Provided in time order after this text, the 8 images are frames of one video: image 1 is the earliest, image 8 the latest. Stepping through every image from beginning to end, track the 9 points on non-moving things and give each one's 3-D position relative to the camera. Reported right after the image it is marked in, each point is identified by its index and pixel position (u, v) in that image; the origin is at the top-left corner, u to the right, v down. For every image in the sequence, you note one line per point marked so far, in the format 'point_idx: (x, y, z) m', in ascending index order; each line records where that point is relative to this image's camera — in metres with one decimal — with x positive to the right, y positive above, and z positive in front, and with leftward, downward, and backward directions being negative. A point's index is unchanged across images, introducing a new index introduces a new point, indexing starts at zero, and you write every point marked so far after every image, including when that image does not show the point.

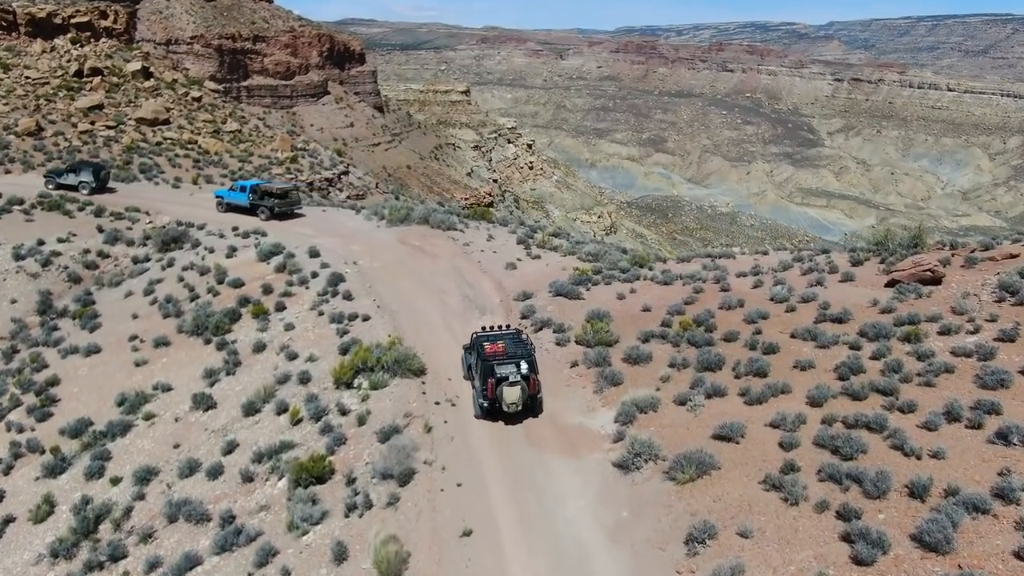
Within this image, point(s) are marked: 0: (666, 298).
0: (+3.4, -0.2, +17.9) m
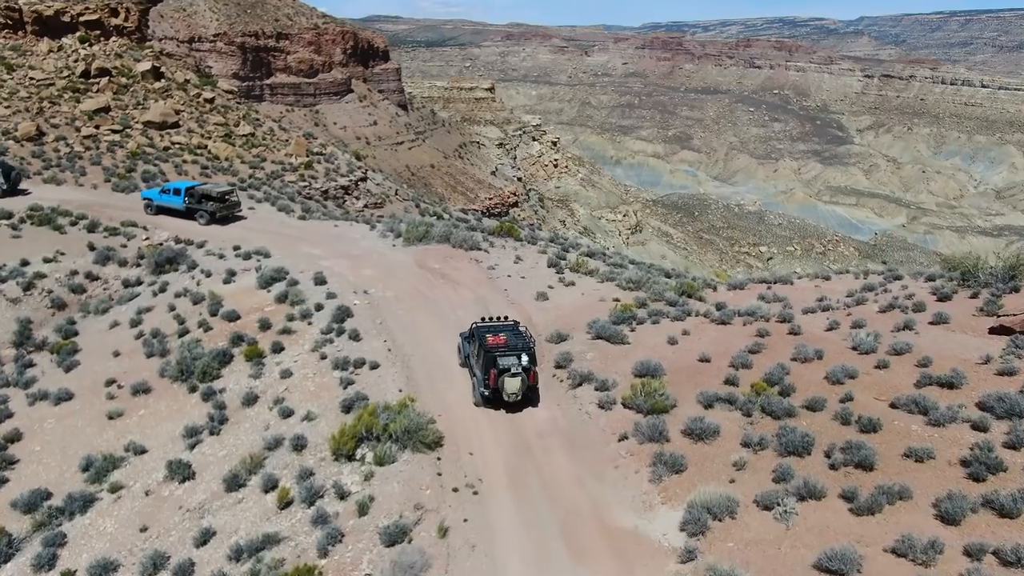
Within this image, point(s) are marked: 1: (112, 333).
0: (+4.1, -1.1, +15.2) m
1: (-9.7, -1.1, +19.0) m
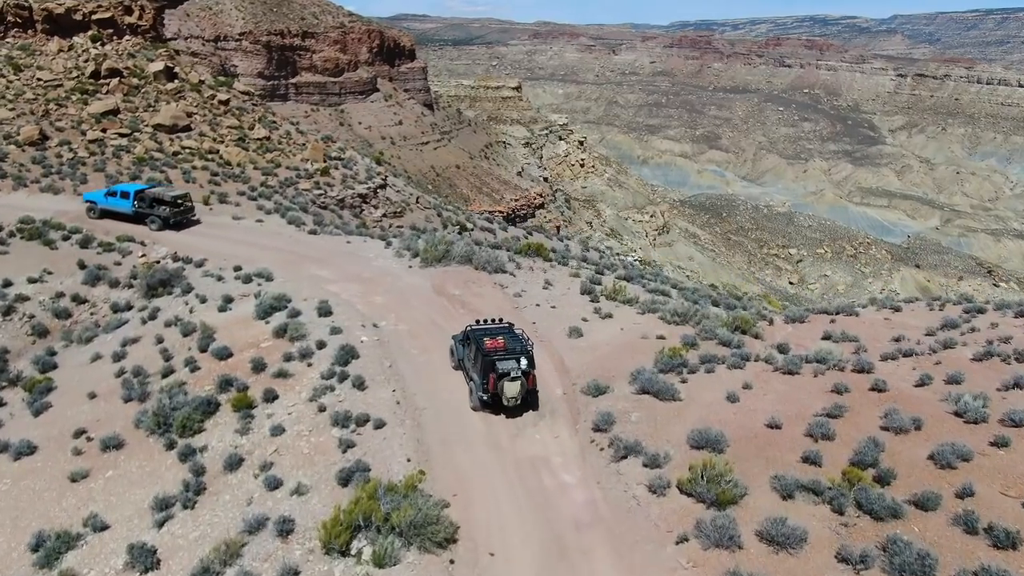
0: (+4.6, -1.9, +12.8) m
1: (-9.0, -1.7, +17.0) m
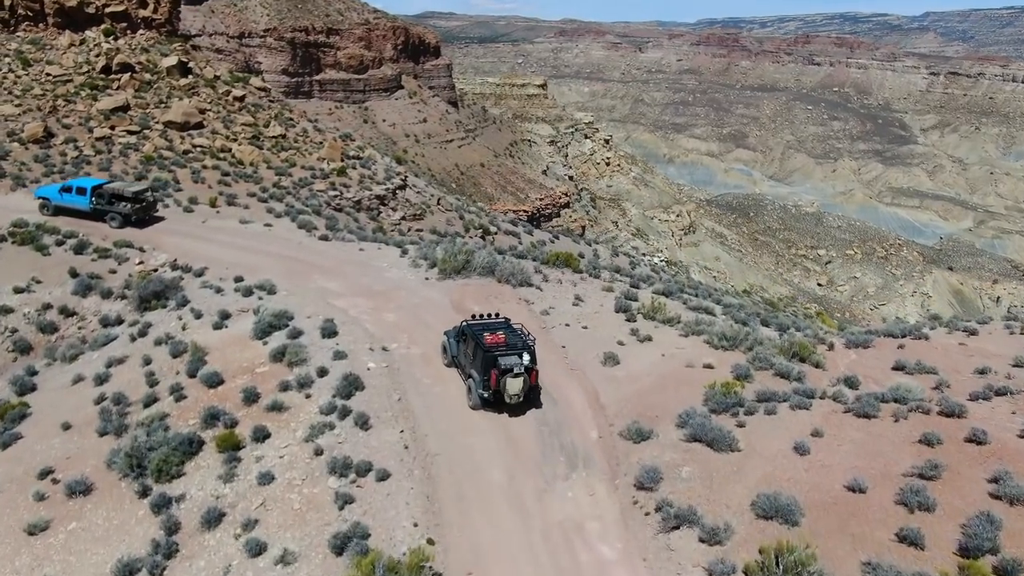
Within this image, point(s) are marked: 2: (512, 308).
0: (+4.9, -2.3, +10.7) m
1: (-8.5, -2.0, +15.3) m
2: (0.0, -0.4, +17.6) m
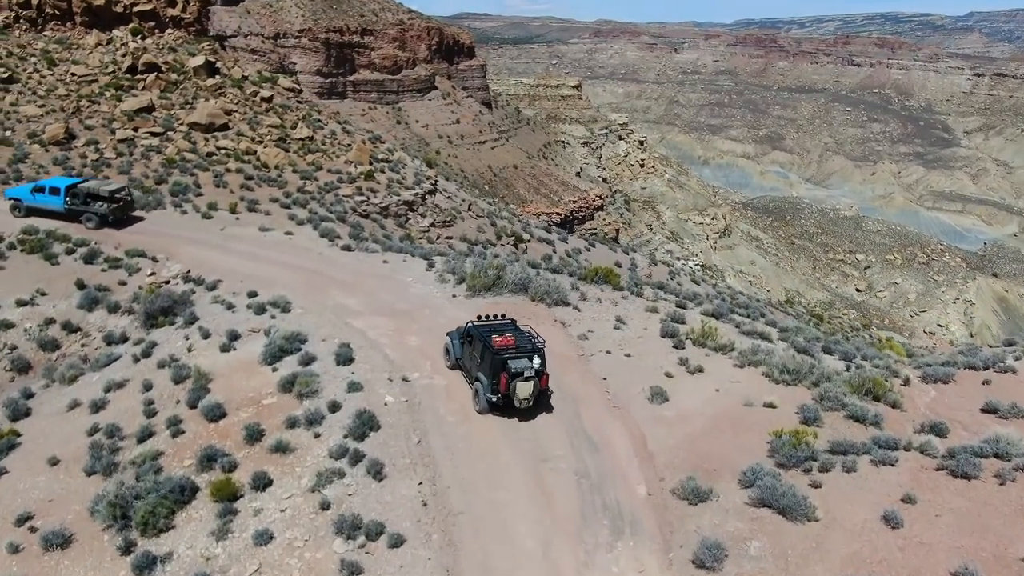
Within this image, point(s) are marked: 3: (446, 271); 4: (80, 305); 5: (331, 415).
0: (+5.3, -2.8, +8.9) m
1: (-7.9, -2.4, +14.0) m
2: (+0.7, -0.9, +16.0) m
3: (-1.6, +0.4, +19.7) m
4: (-9.8, -0.4, +17.9) m
5: (-2.8, -2.0, +12.2) m
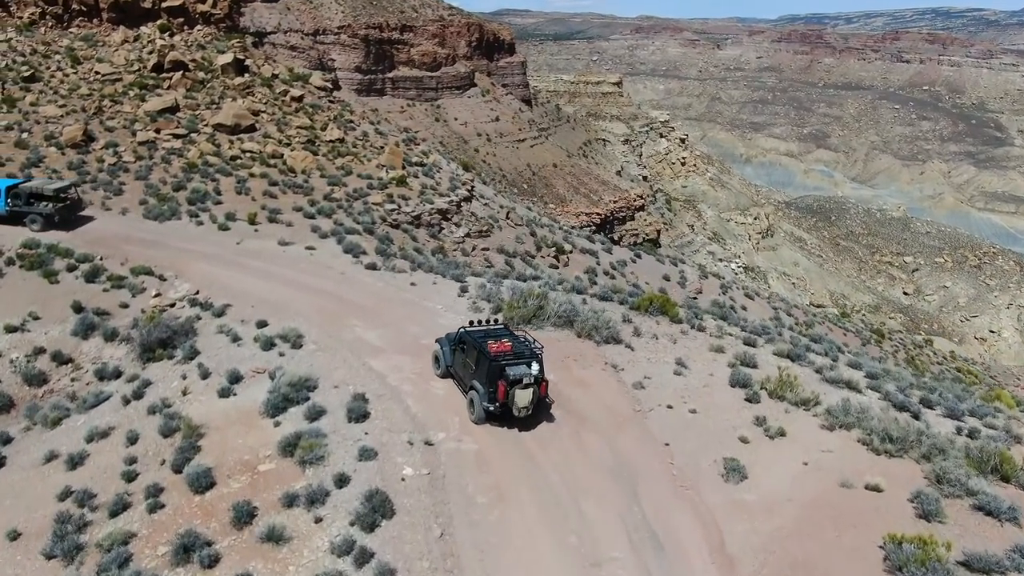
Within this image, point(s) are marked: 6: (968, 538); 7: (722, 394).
0: (+5.7, -3.5, +6.4) m
1: (-7.3, -2.9, +12.1) m
2: (+1.5, -1.6, +13.7) m
3: (-0.7, -0.2, +17.5) m
4: (-9.0, -0.9, +16.1) m
5: (-2.2, -2.6, +10.1) m
6: (+5.4, -2.9, +9.2) m
7: (+3.5, -1.8, +13.4) m
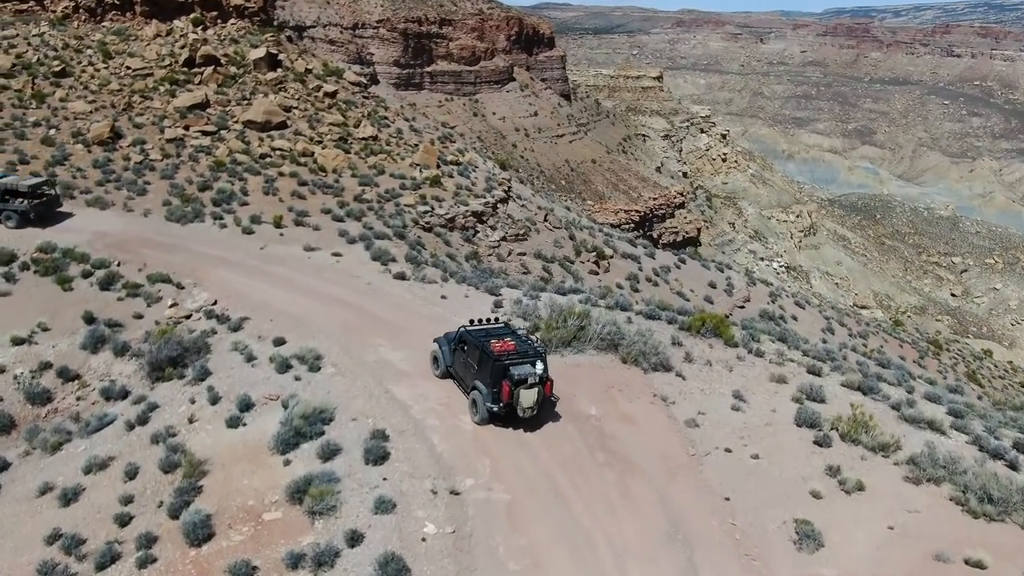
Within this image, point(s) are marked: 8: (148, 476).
0: (+5.9, -4.0, +4.7) m
1: (-6.8, -3.2, +11.1) m
2: (+2.1, -1.9, +12.2) m
3: (+0.1, -0.5, +16.1) m
4: (-8.3, -1.1, +15.2) m
5: (-1.8, -3.0, +8.8) m
6: (+5.7, -3.3, +7.6) m
7: (+4.1, -2.2, +11.8) m
8: (-5.1, -2.6, +11.1) m
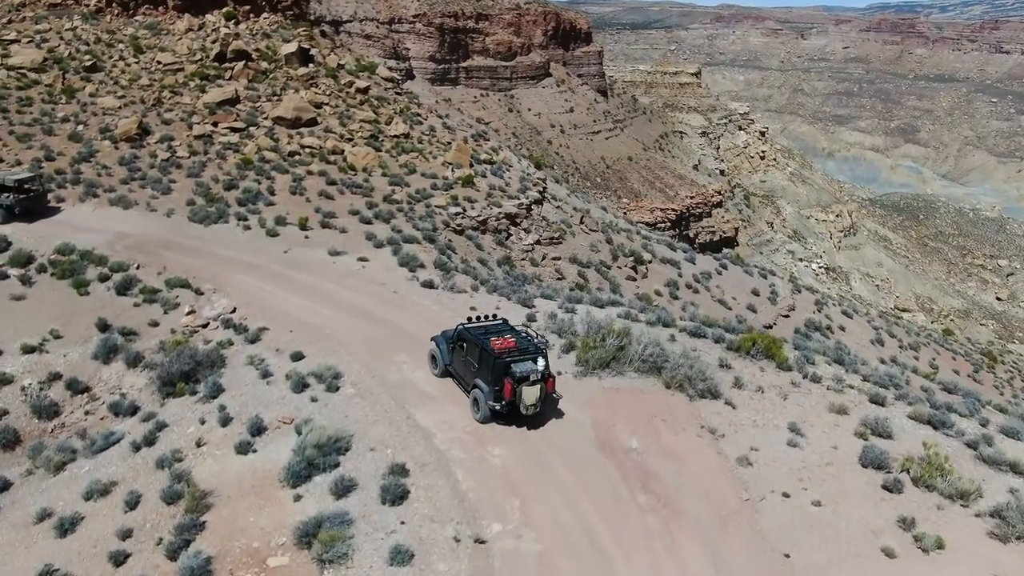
0: (+6.0, -4.4, +3.4) m
1: (-6.4, -3.3, +10.3) m
2: (+2.5, -2.2, +11.1) m
3: (+0.7, -0.8, +15.0) m
4: (-7.6, -1.3, +14.4) m
5: (-1.5, -3.2, +7.8) m
6: (+6.0, -3.7, +6.3) m
7: (+4.5, -2.5, +10.6) m
8: (-4.7, -2.8, +10.2) m
